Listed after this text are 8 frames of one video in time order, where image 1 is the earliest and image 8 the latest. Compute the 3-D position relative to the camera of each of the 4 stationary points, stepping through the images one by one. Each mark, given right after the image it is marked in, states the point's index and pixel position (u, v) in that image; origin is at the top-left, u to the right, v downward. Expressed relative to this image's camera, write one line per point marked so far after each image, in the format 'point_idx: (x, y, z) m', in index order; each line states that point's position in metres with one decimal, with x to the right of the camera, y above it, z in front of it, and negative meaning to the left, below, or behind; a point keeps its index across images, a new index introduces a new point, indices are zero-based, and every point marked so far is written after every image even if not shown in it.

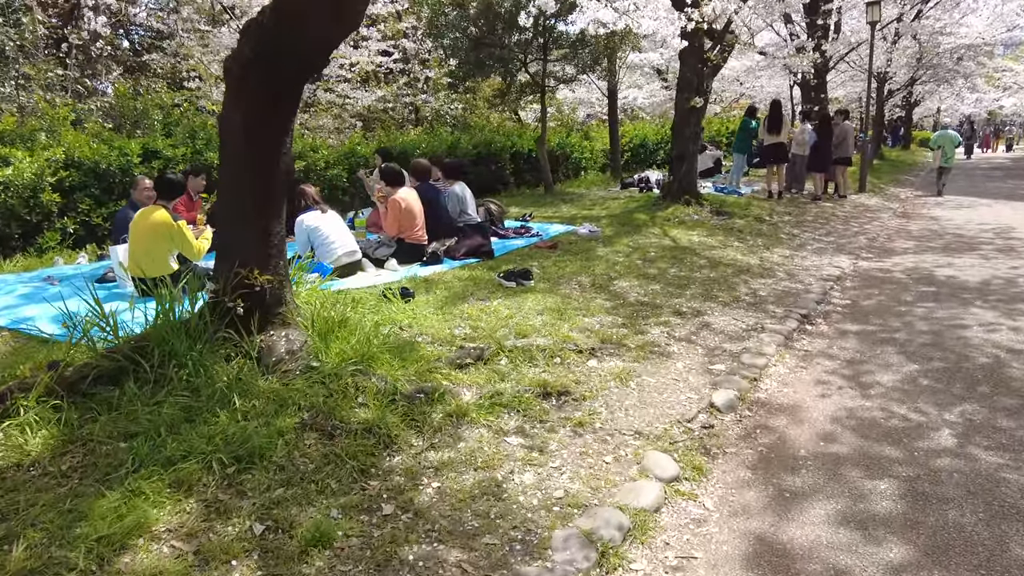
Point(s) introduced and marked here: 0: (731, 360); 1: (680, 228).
0: (+1.2, -0.4, +4.0) m
1: (+1.9, +0.7, +8.0) m
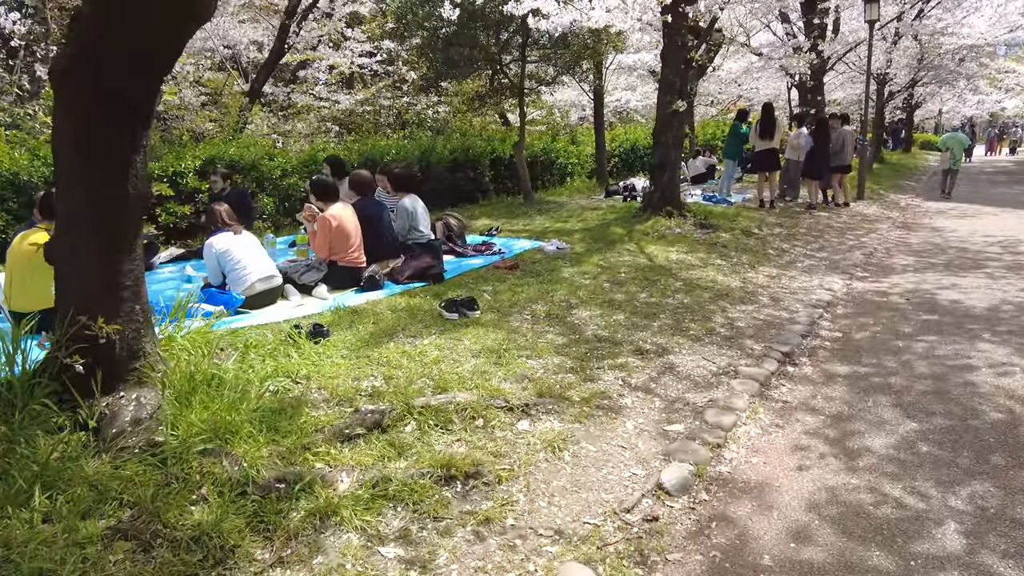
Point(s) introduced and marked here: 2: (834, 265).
0: (+0.8, -0.6, +3.3) m
1: (+1.5, +0.4, +7.3) m
2: (+3.2, +0.2, +7.0) m
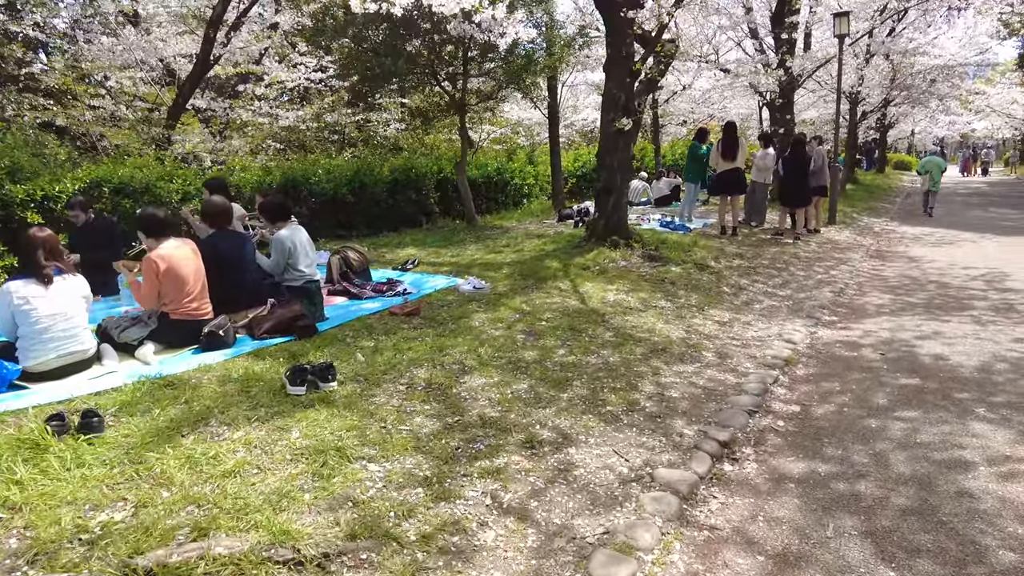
0: (+0.2, -0.9, +2.3) m
1: (+0.7, +0.1, +6.3) m
2: (+2.4, -0.2, +6.1) m
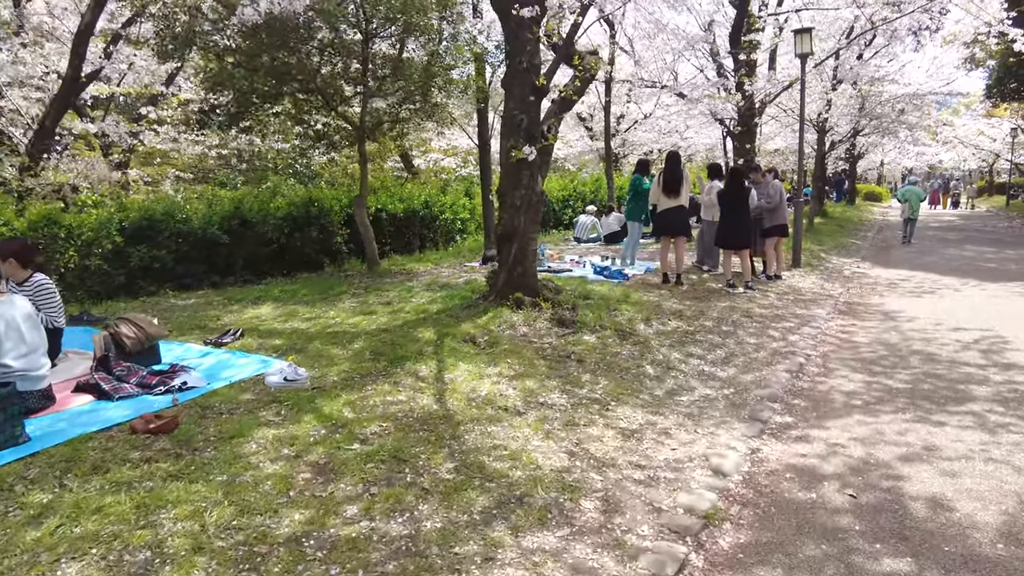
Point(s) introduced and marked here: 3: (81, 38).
0: (-0.7, -1.3, +0.6) m
1: (-0.3, -0.5, +4.7) m
2: (+1.4, -0.7, +4.5) m
3: (-6.1, +3.5, +9.9) m
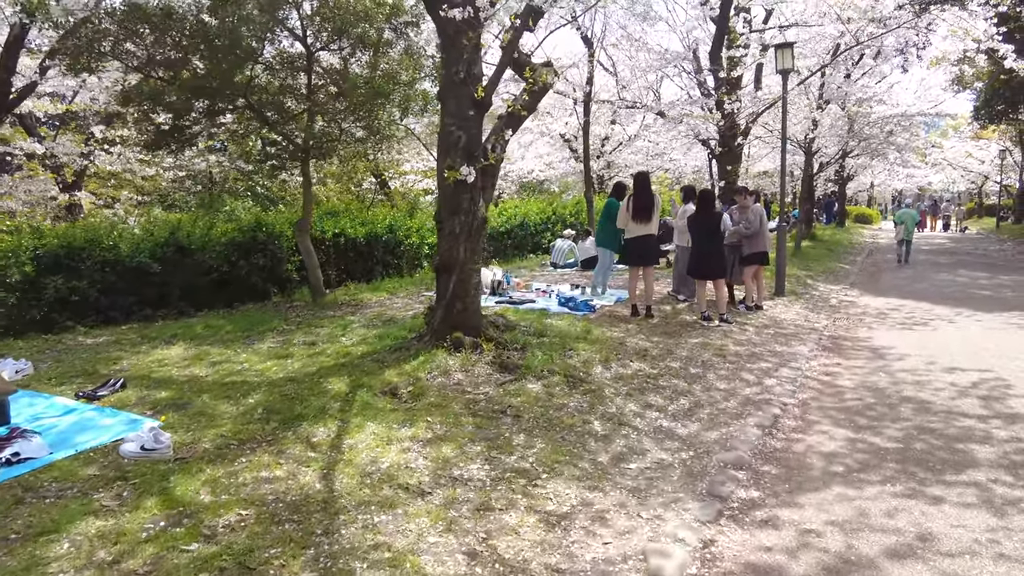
0: (-1.1, -1.4, -0.1) m
1: (-0.7, -0.7, +4.0) m
2: (+1.0, -0.9, +3.8) m
3: (-6.6, +3.1, +9.3) m
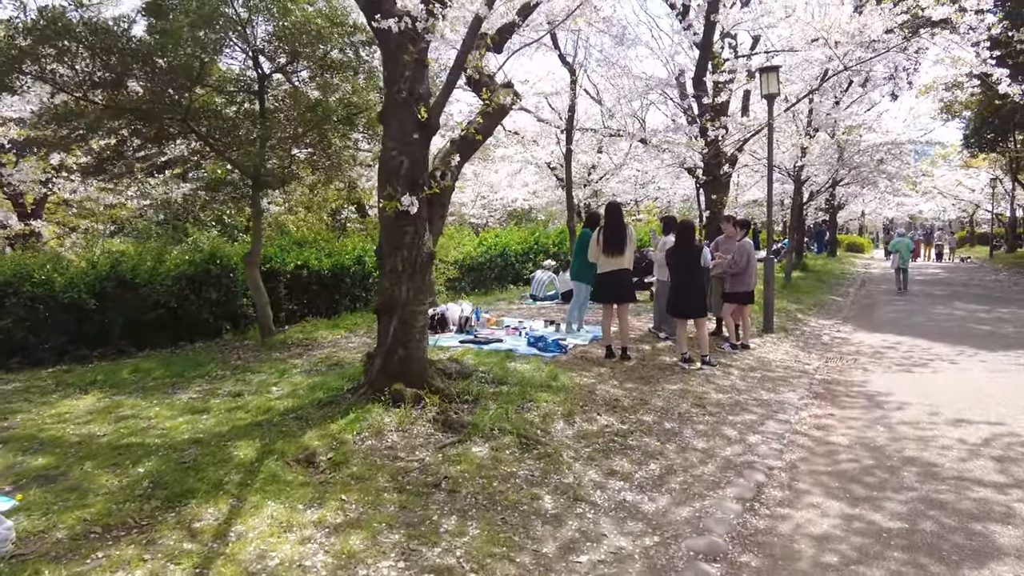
0: (-1.4, -1.5, -0.8) m
1: (-1.0, -1.0, +3.3) m
2: (+0.7, -1.2, +3.1) m
3: (-6.9, +2.7, +8.7) m
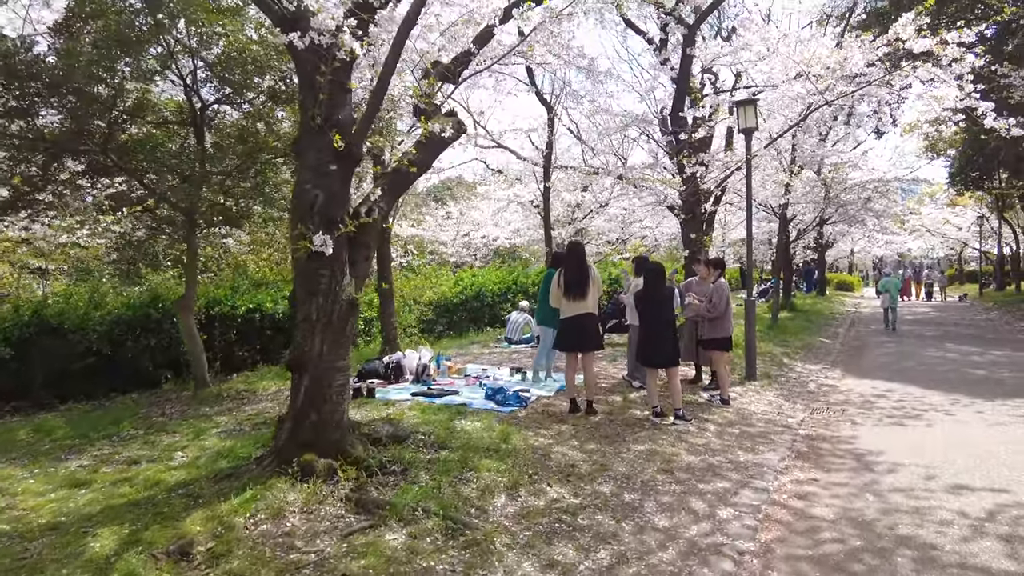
0: (-1.7, -1.5, -1.5) m
1: (-1.4, -1.2, +2.7) m
2: (+0.3, -1.4, +2.5) m
3: (-7.4, +2.1, +8.2) m
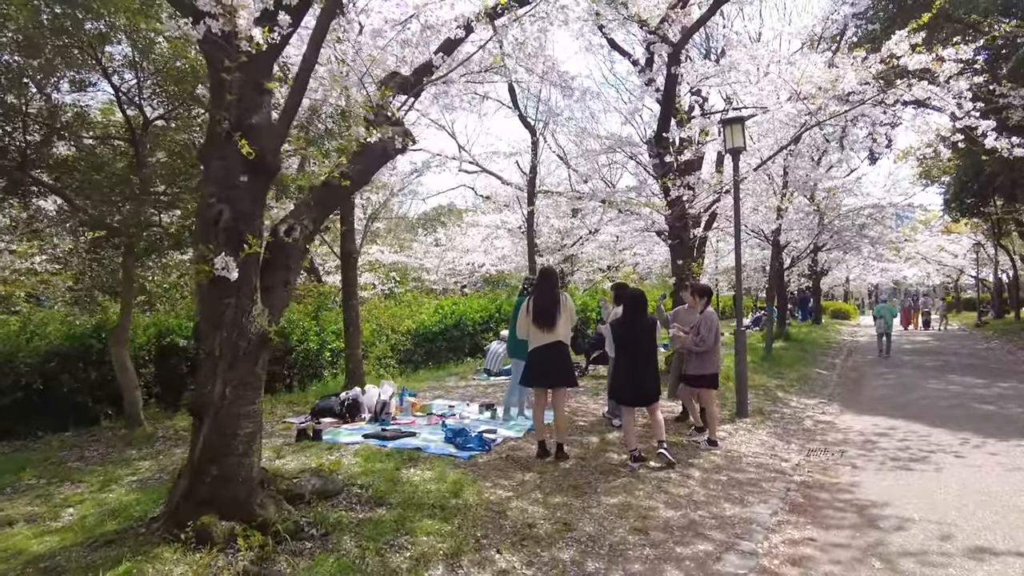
0: (-2.0, -1.5, -2.2) m
1: (-1.7, -1.3, +2.0) m
2: (0.0, -1.5, +1.8) m
3: (-7.7, +1.8, +7.6) m
